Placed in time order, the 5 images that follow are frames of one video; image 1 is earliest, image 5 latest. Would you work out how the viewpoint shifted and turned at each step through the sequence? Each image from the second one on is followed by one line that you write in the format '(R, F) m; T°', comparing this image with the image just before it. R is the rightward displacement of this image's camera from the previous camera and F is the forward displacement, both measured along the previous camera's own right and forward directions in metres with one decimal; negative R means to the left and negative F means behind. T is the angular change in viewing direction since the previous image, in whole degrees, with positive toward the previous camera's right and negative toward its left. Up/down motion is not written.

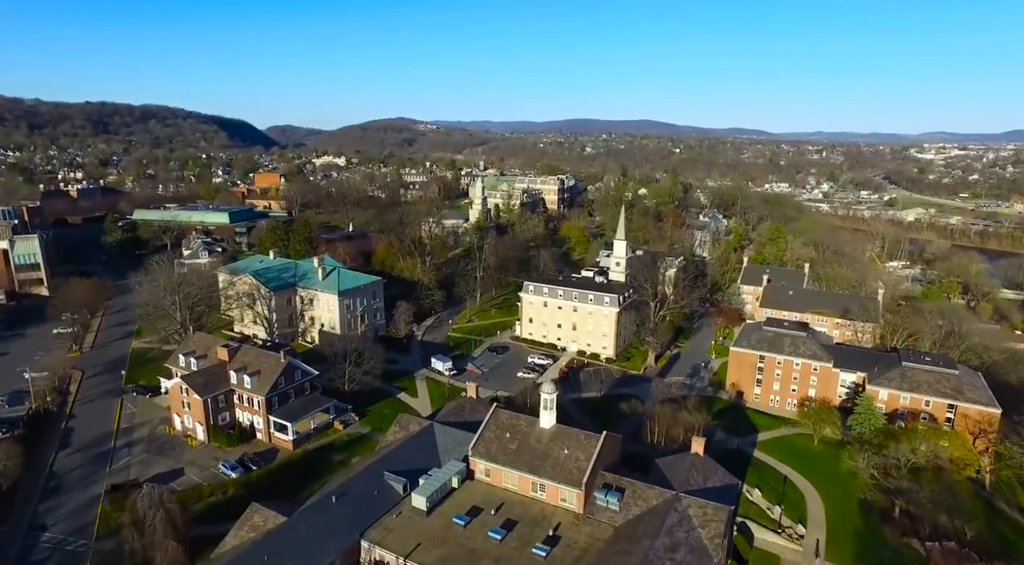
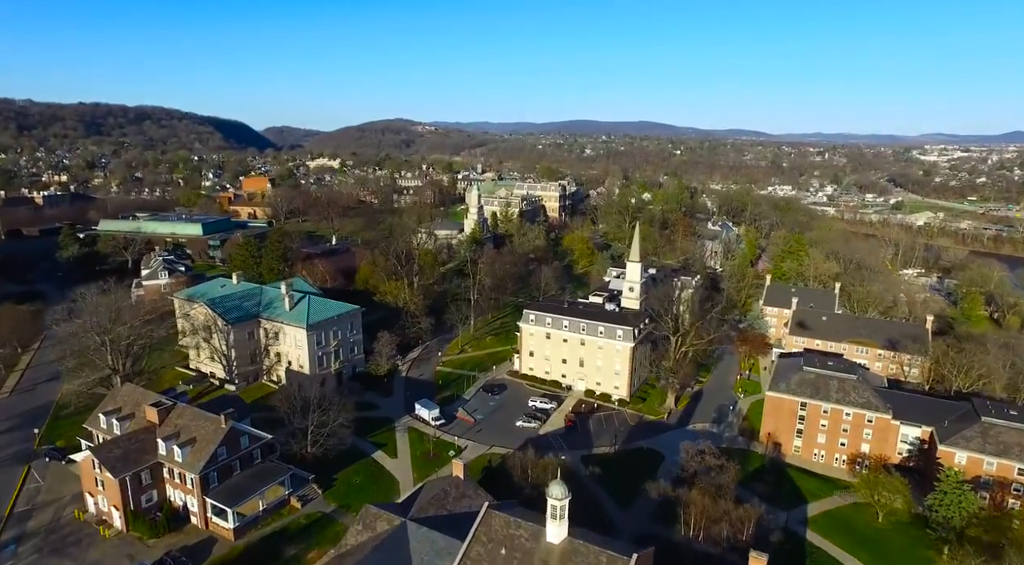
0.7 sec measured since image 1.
(+0.1, +6.4) m; 0°
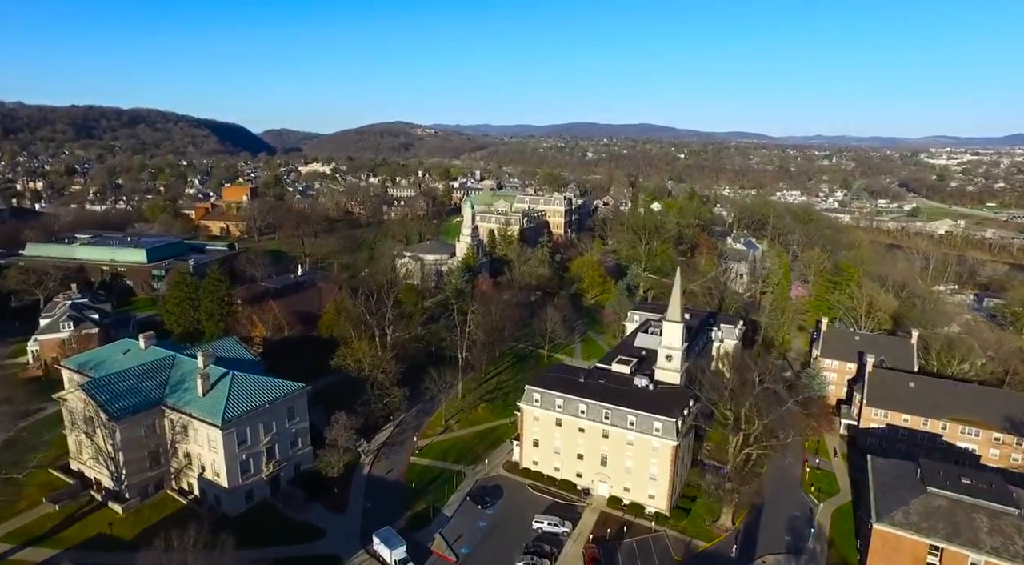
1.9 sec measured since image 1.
(+0.1, +11.1) m; 0°
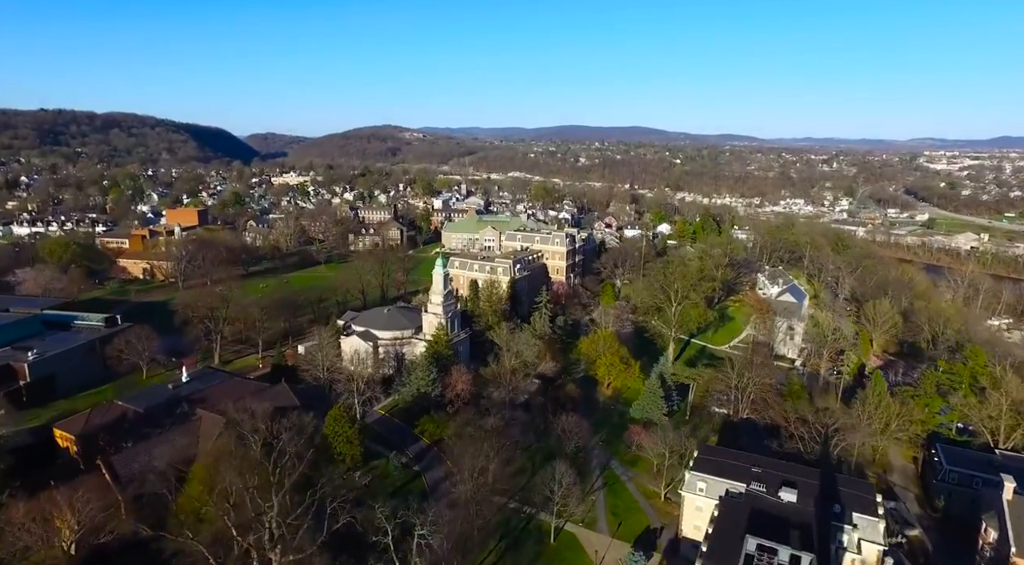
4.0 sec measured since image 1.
(+0.3, +19.2) m; +1°
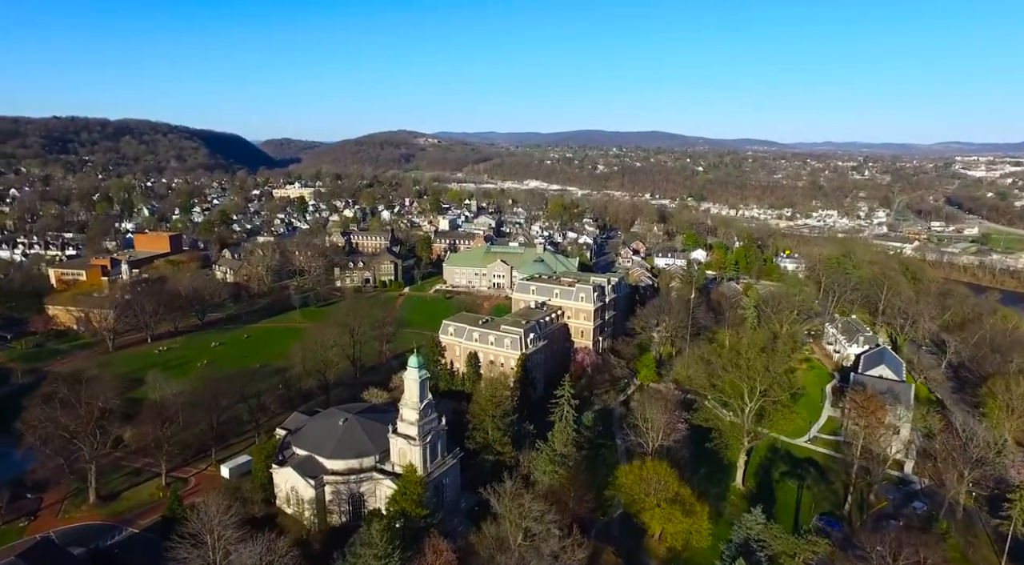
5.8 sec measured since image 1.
(+0.4, +16.7) m; -1°
